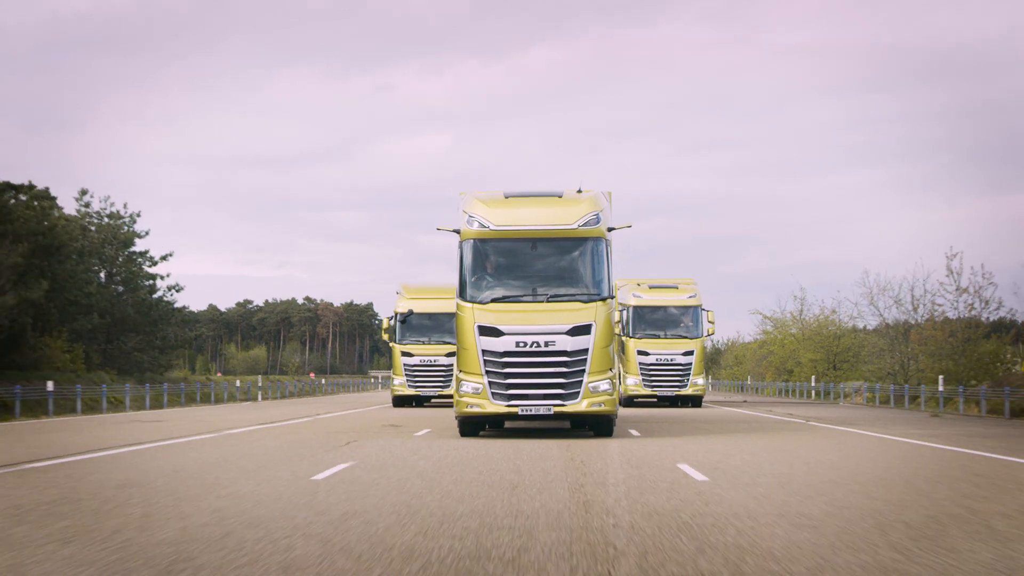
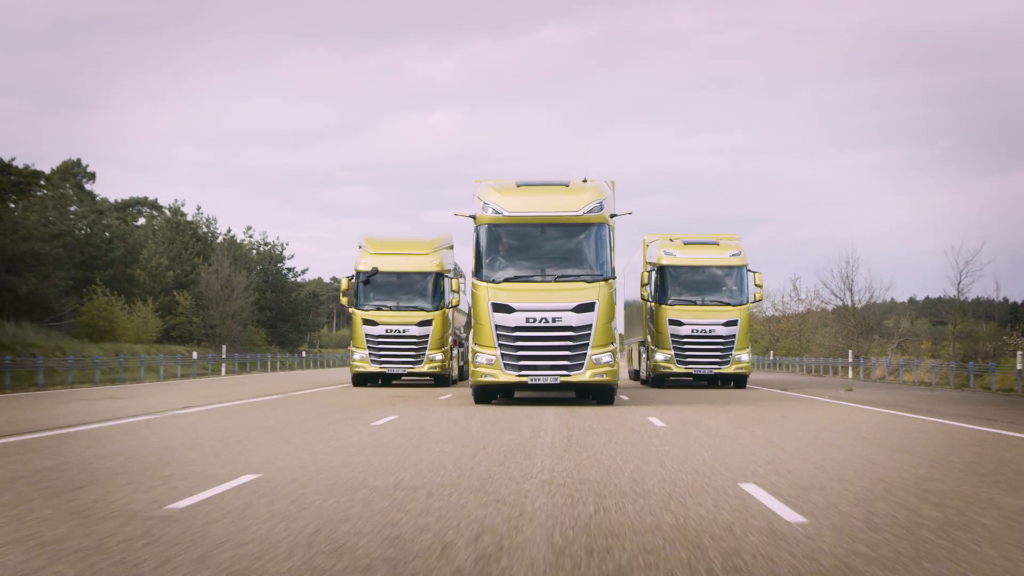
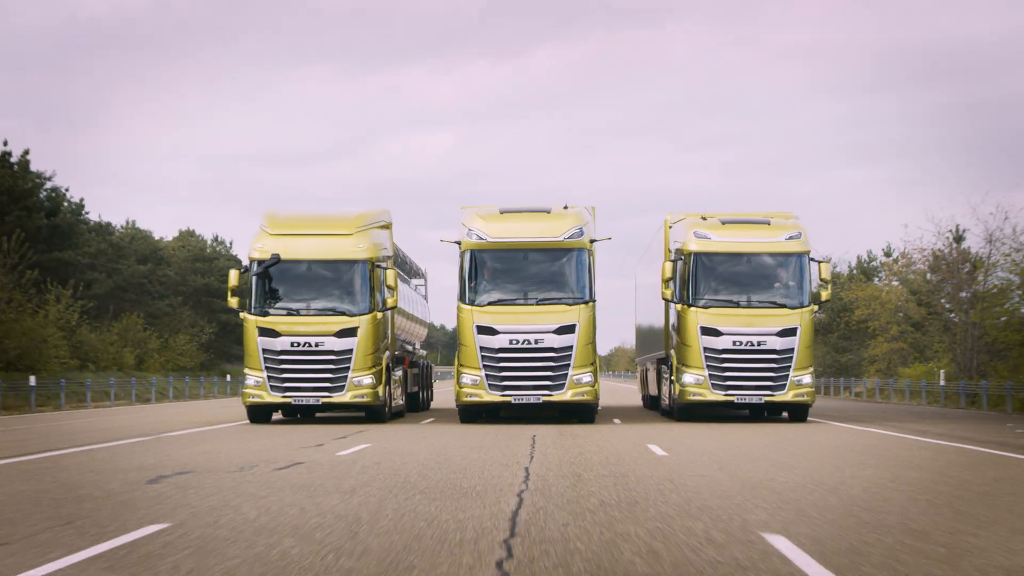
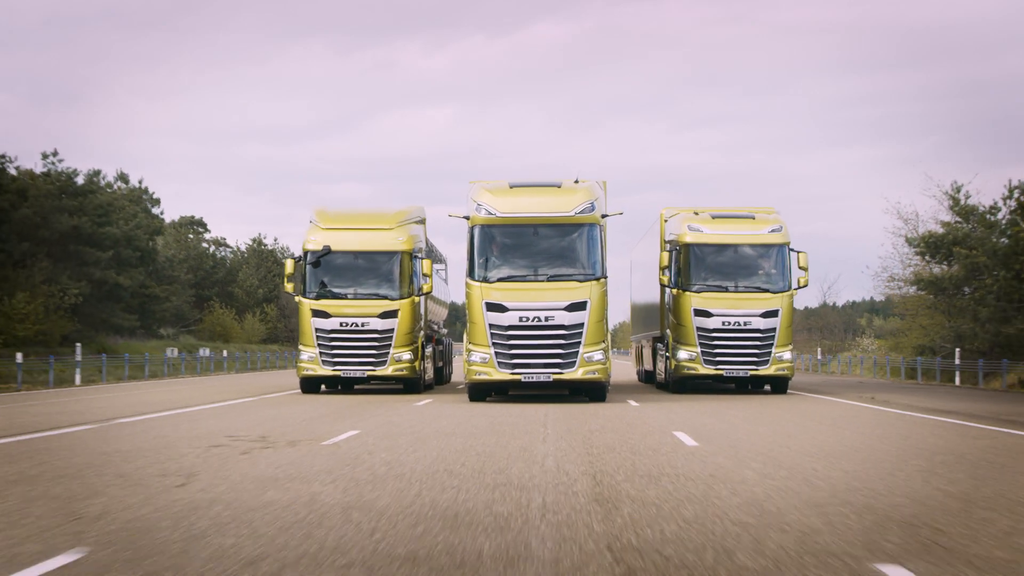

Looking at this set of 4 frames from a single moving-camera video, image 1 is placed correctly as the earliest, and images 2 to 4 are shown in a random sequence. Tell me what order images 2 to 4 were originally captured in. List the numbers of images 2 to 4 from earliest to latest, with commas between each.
2, 4, 3
